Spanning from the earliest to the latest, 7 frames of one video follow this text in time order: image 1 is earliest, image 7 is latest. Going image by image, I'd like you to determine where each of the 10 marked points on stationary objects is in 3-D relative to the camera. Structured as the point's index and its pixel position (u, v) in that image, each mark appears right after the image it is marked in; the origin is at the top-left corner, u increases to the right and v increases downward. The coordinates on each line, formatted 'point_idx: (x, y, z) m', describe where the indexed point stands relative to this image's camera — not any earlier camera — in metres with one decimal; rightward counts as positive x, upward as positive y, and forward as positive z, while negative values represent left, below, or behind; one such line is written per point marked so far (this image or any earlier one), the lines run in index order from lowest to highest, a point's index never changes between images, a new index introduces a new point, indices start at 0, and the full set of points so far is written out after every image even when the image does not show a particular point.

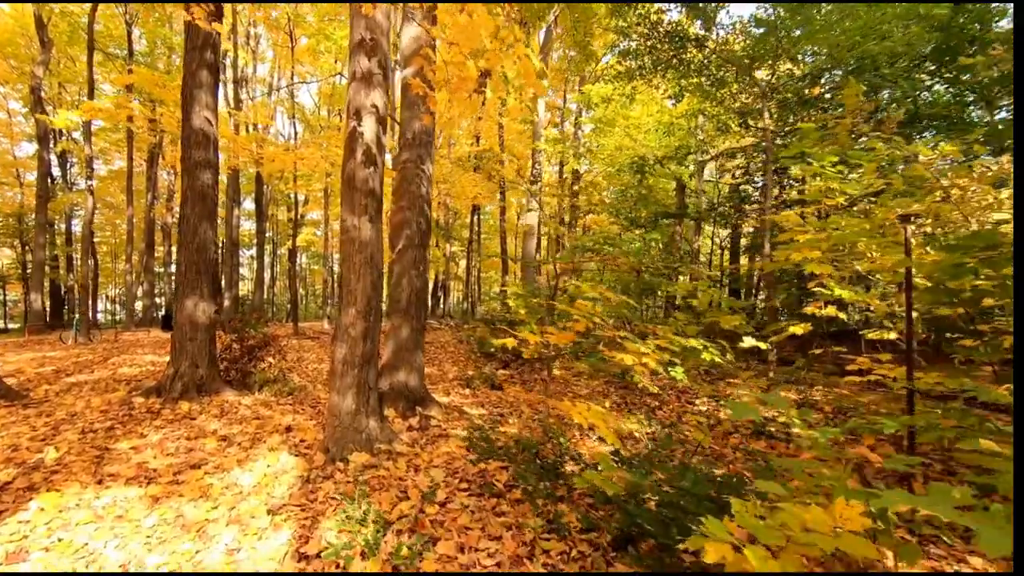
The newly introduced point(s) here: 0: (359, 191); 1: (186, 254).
0: (-1.3, +0.8, +4.2) m
1: (-4.3, +0.5, +6.5) m
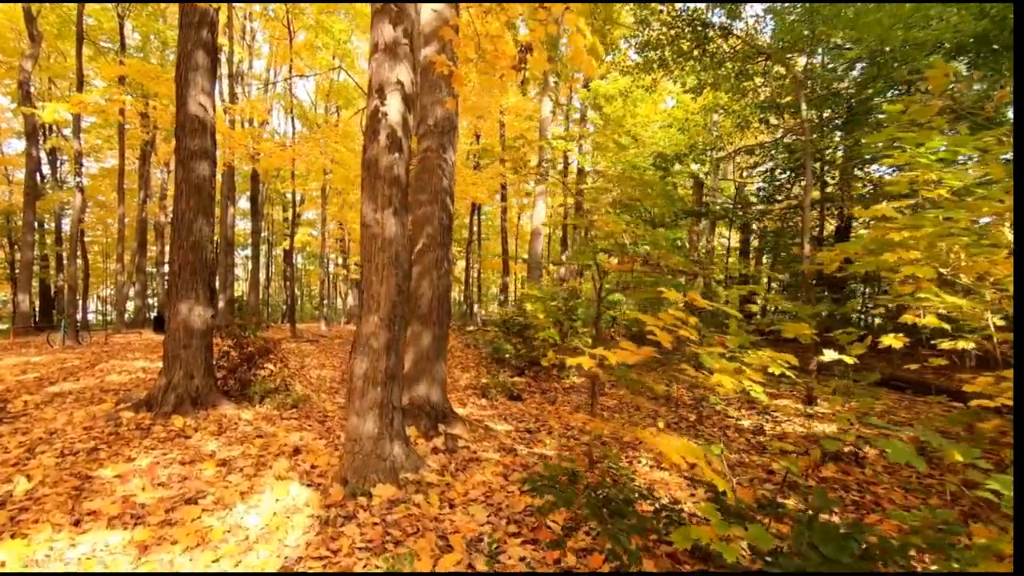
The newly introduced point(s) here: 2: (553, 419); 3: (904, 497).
0: (-1.0, +0.8, +3.6) m
1: (-4.0, +0.4, +5.9) m
2: (+0.5, -1.6, +6.0) m
3: (+3.1, -1.6, +3.8) m
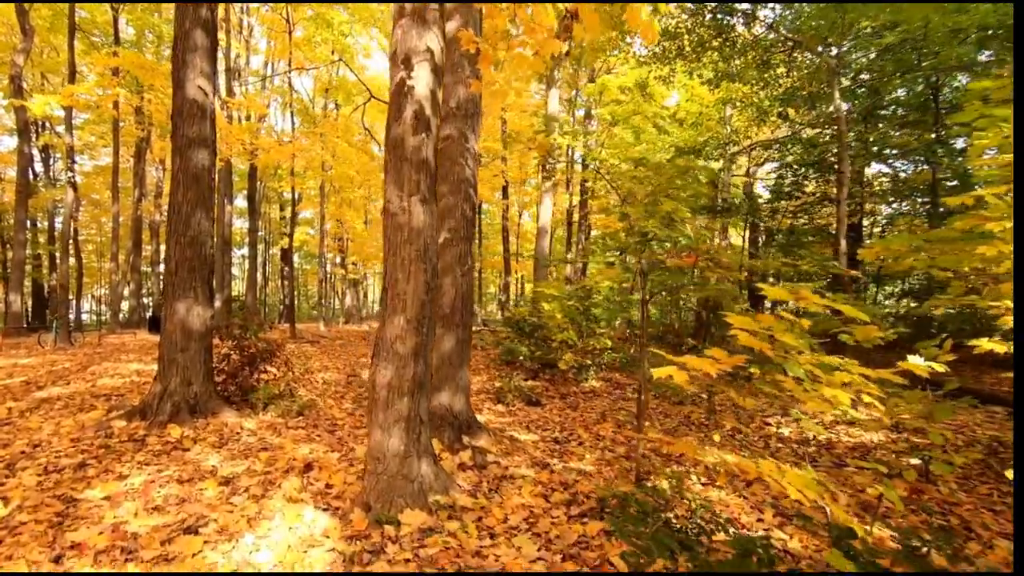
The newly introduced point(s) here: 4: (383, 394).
0: (-0.7, +0.8, +3.2) m
1: (-3.7, +0.4, +5.5) m
2: (+0.8, -1.6, +5.6) m
3: (+3.3, -1.6, +3.4) m
4: (-0.8, -0.7, +3.1) m
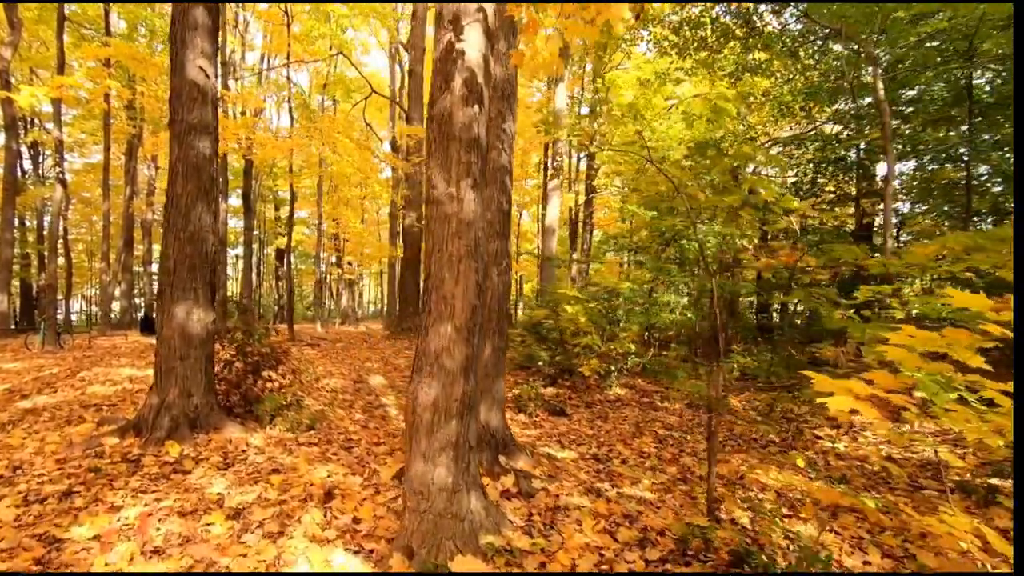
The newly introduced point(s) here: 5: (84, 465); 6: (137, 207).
0: (-0.3, +0.8, +2.7) m
1: (-3.4, +0.4, +5.0) m
2: (+1.1, -1.6, +5.2) m
3: (+3.7, -1.6, +3.0) m
4: (-0.5, -0.7, +2.6) m
5: (-3.6, -1.5, +4.1) m
6: (-13.6, +2.9, +17.7) m
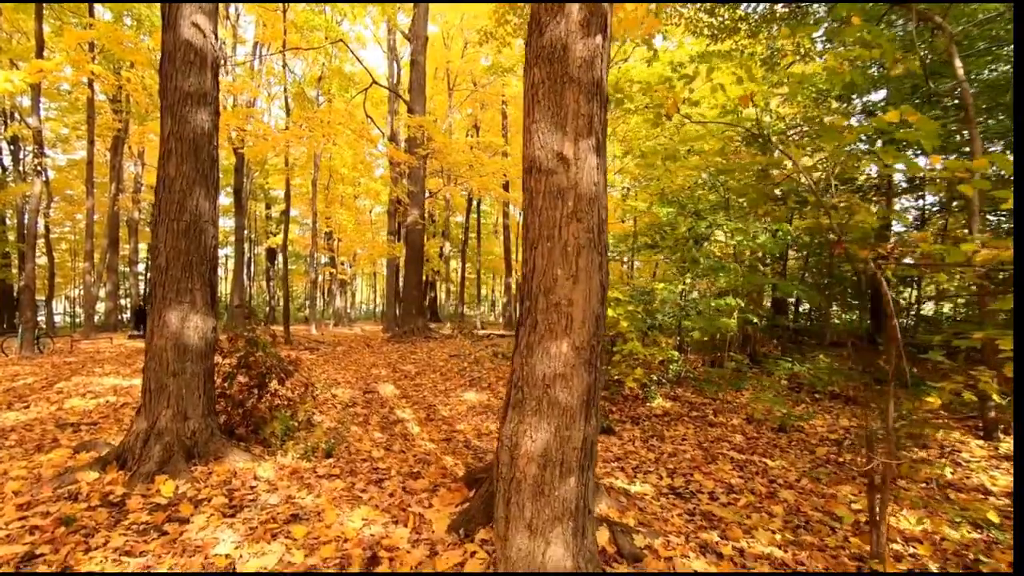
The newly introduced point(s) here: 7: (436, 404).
0: (+0.2, +0.8, +1.9) m
1: (-2.9, +0.4, +4.1) m
2: (+1.6, -1.6, +4.4) m
3: (+4.2, -1.6, +2.3) m
4: (+0.1, -0.7, +1.9) m
5: (-3.1, -1.5, +3.3) m
6: (-13.3, +2.9, +16.7) m
7: (-1.2, -1.8, +7.6) m
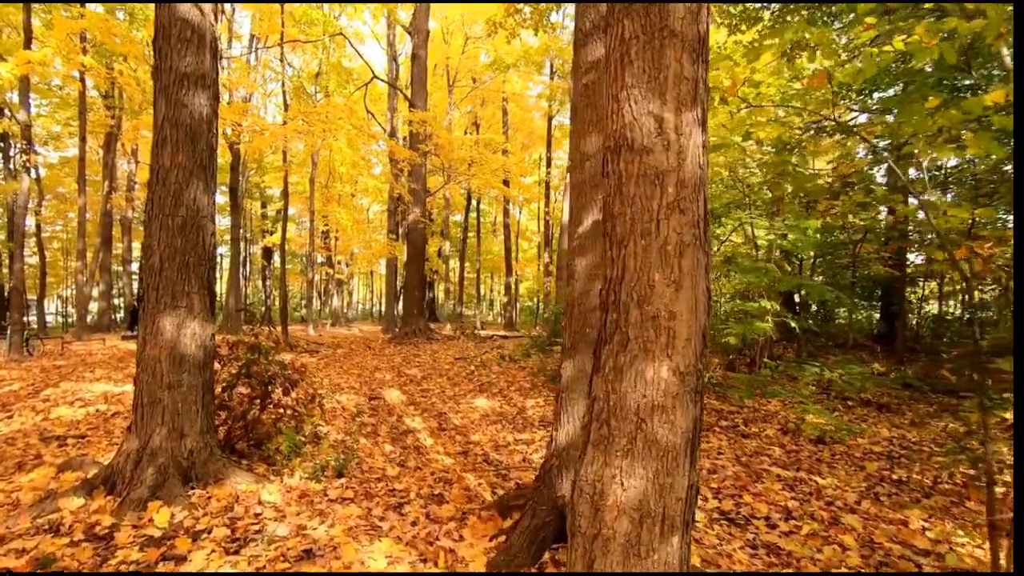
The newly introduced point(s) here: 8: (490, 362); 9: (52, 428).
0: (+0.5, +0.8, +1.5) m
1: (-2.6, +0.4, +3.7) m
2: (+1.8, -1.7, +4.0) m
3: (+4.5, -1.7, +1.9) m
4: (+0.4, -0.7, +1.5) m
5: (-2.8, -1.5, +2.8) m
6: (-13.2, +2.9, +16.2) m
7: (-1.0, -1.8, +7.2) m
8: (-0.5, -1.7, +11.2) m
9: (-5.2, -1.6, +5.5) m
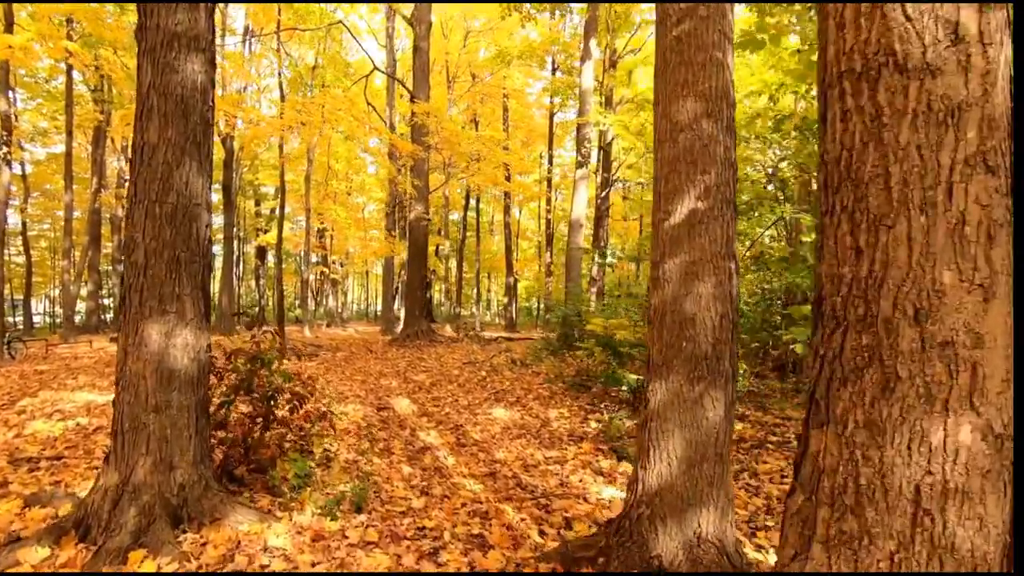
0: (+0.9, +0.7, +0.9) m
1: (-2.3, +0.4, +3.1) m
2: (+2.2, -1.7, +3.5) m
3: (+4.9, -1.7, +1.4) m
4: (+0.7, -0.7, +0.9) m
5: (-2.4, -1.5, +2.2) m
6: (-12.9, +2.9, +15.5) m
7: (-0.7, -1.8, +6.6) m
8: (-0.2, -1.7, +10.6) m
9: (-4.9, -1.6, +4.9) m
